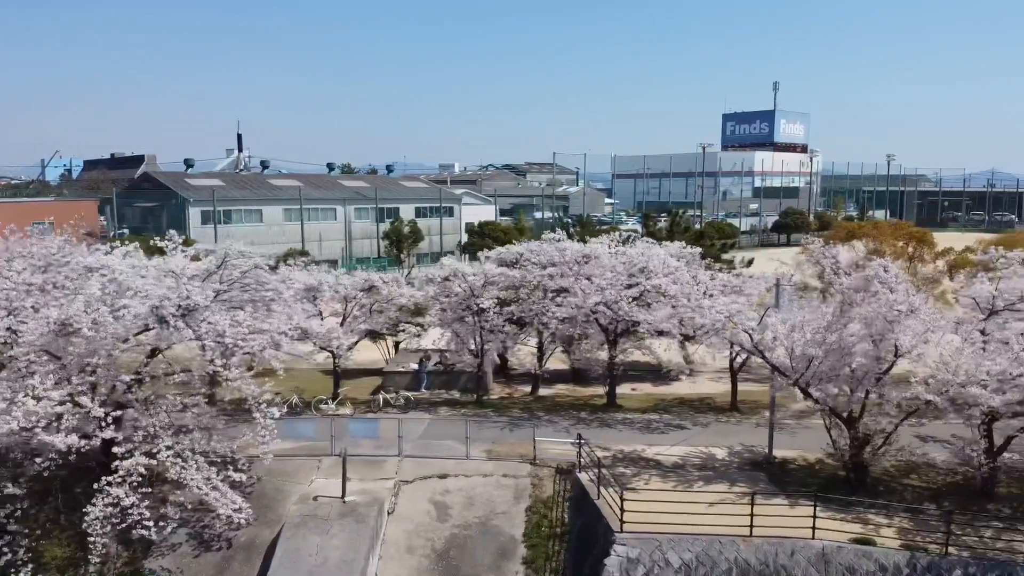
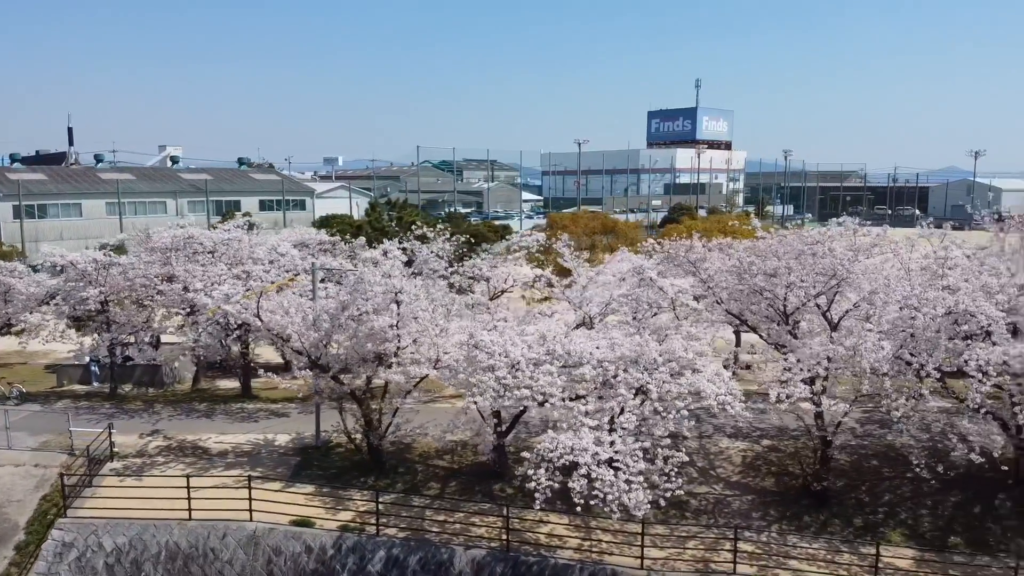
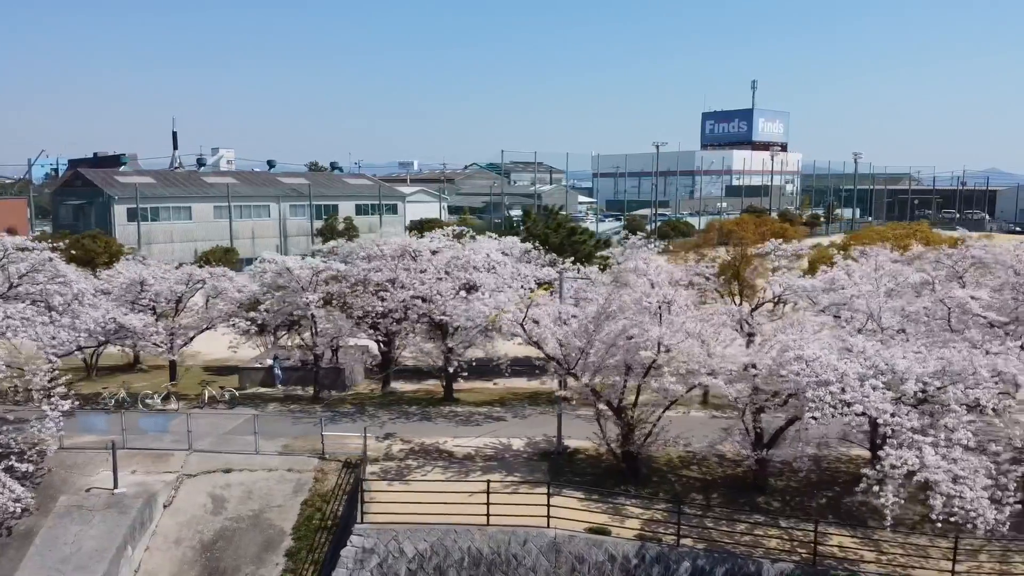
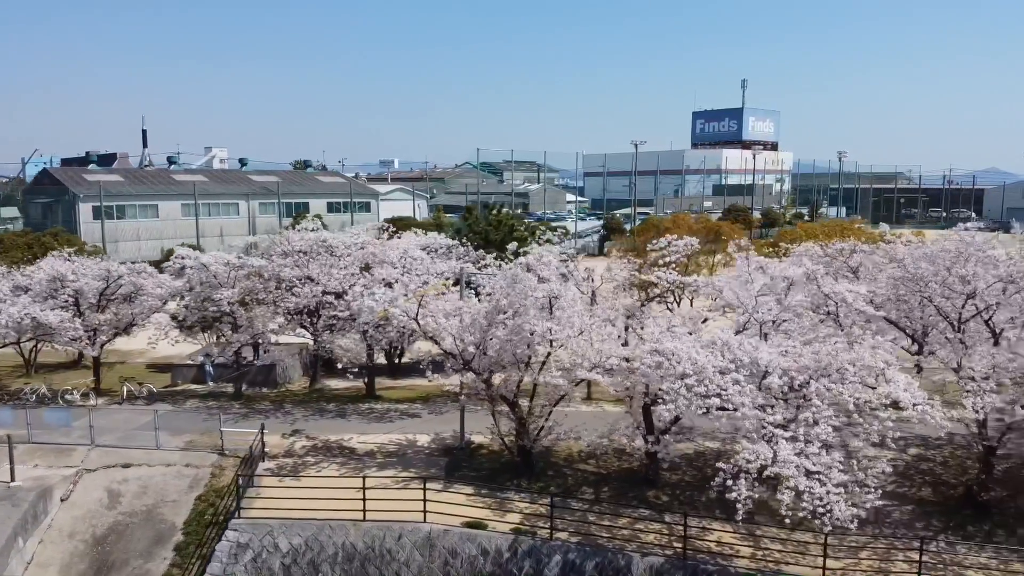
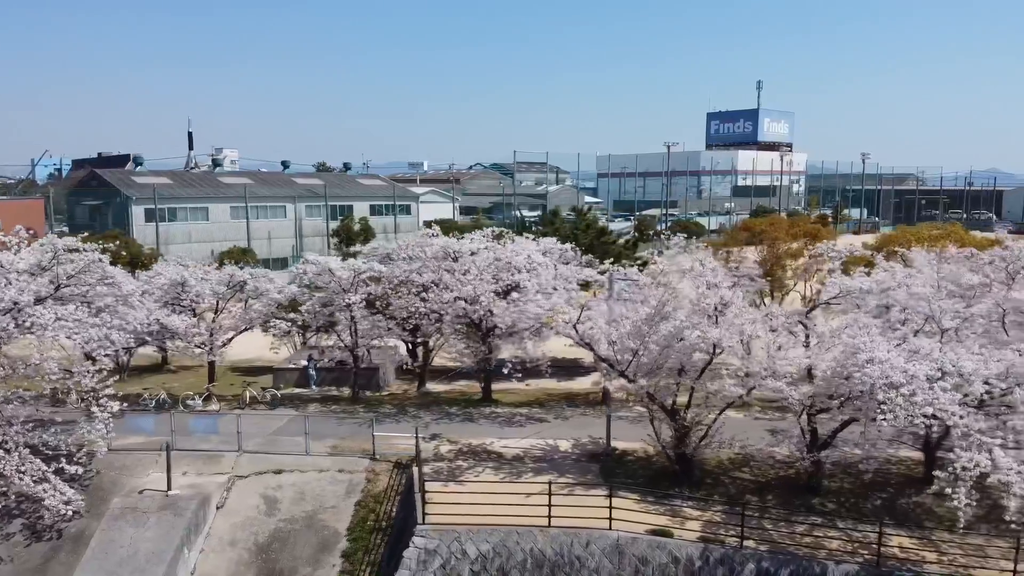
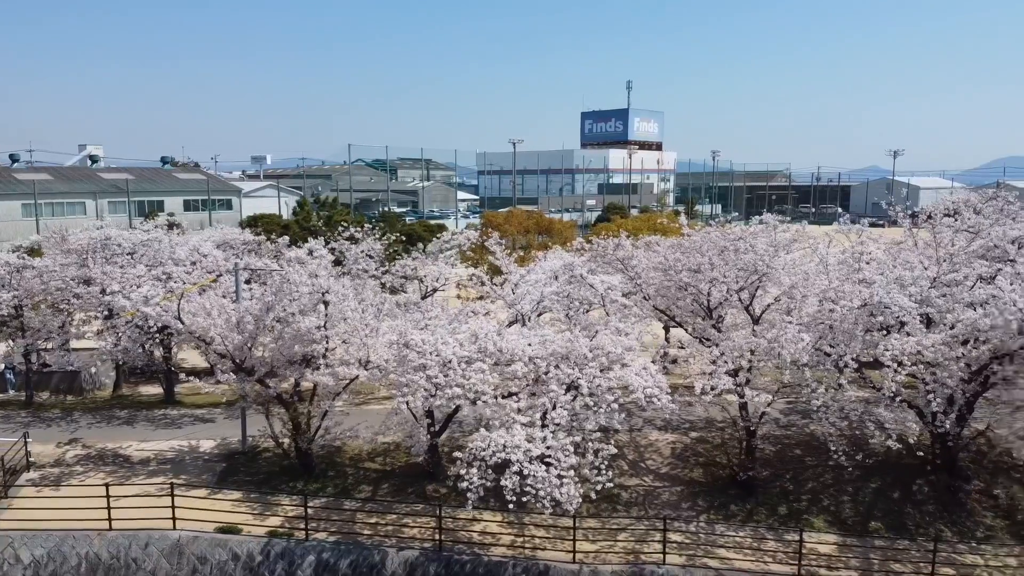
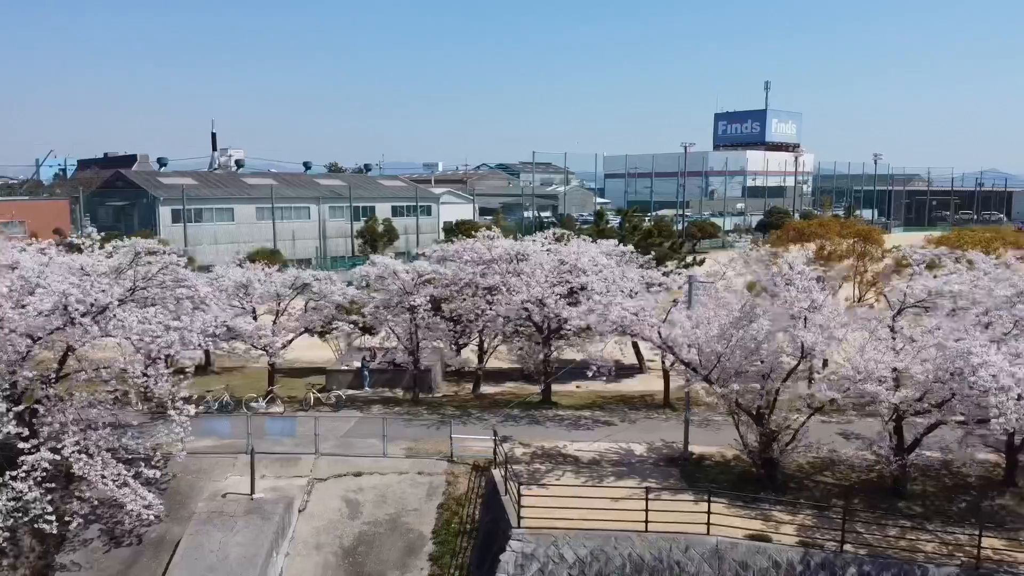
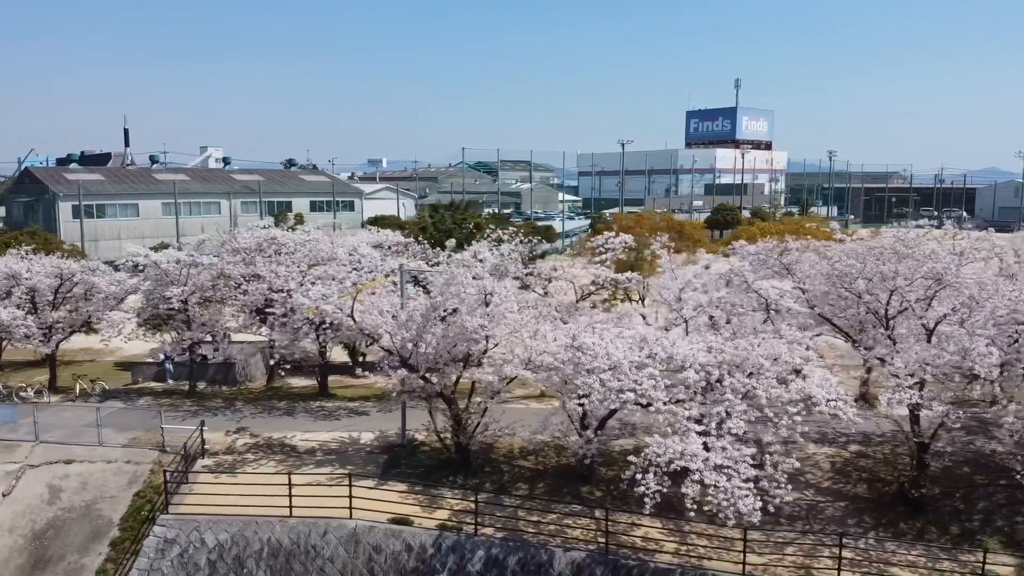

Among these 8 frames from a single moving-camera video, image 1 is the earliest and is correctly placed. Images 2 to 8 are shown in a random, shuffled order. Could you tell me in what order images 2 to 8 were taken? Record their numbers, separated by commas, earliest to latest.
7, 5, 3, 4, 8, 2, 6
